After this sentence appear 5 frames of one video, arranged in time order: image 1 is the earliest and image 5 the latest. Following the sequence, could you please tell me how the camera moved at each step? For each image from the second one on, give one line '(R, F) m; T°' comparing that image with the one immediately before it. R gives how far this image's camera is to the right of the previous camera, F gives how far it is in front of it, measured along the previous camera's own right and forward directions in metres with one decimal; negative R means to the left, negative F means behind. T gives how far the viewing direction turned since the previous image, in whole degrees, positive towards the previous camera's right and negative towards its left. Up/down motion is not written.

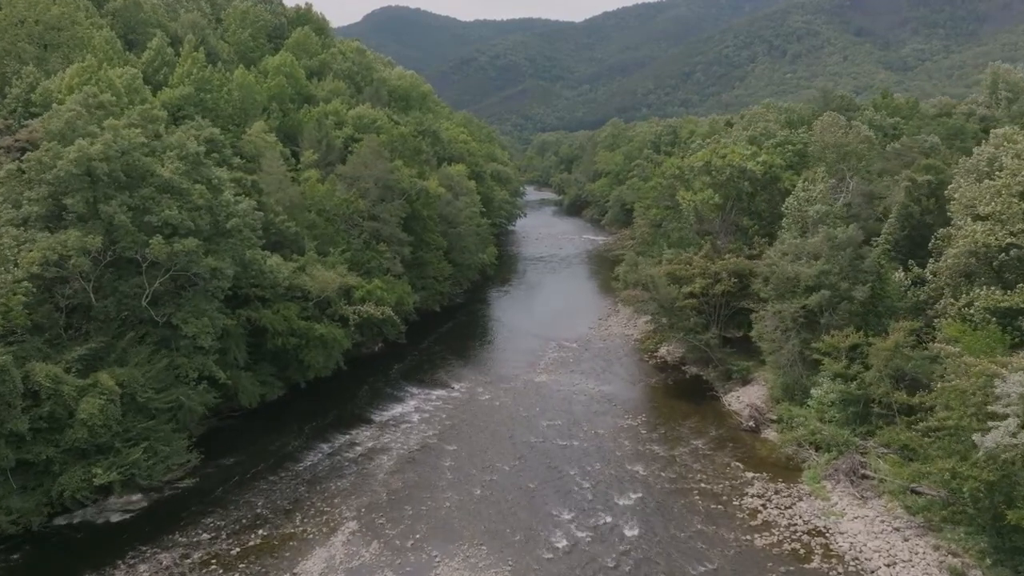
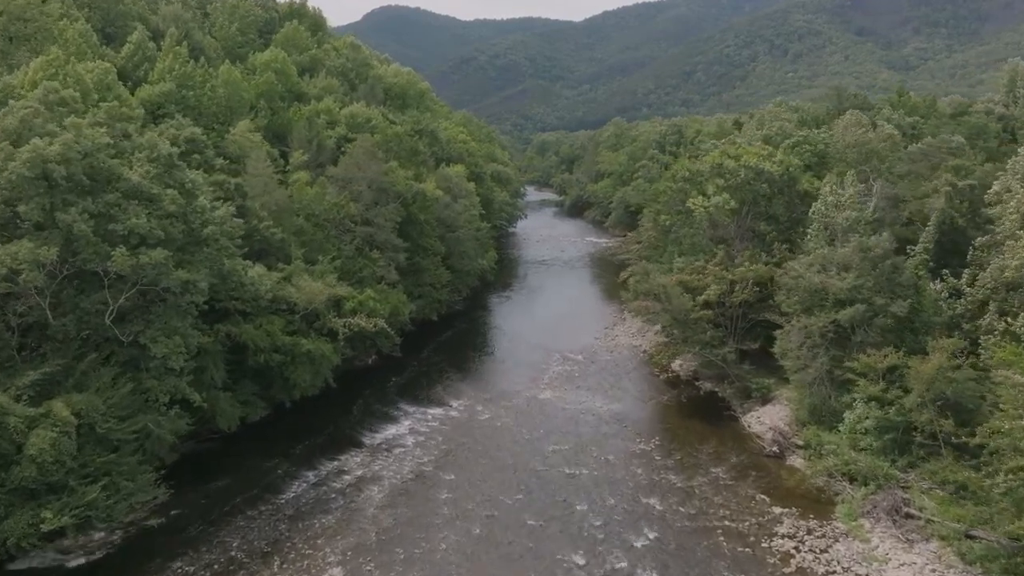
(-0.1, +2.4) m; 0°
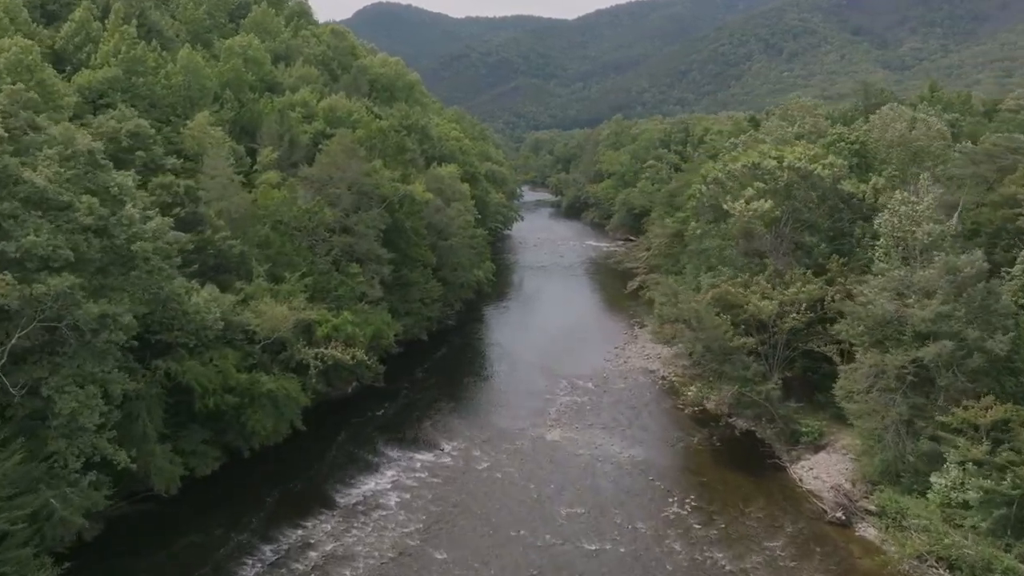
(-0.4, +5.2) m; +1°
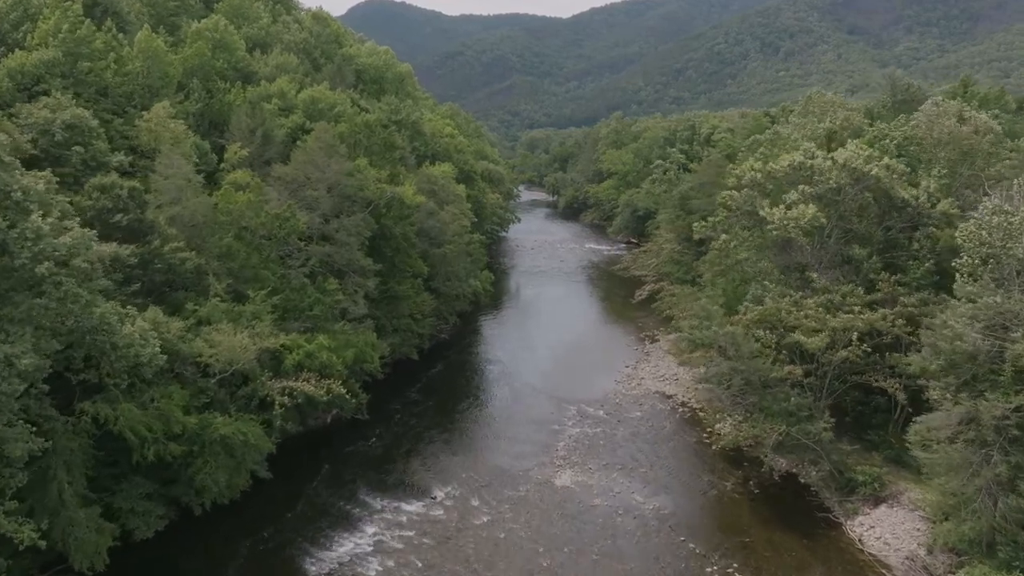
(-0.4, +4.2) m; +1°
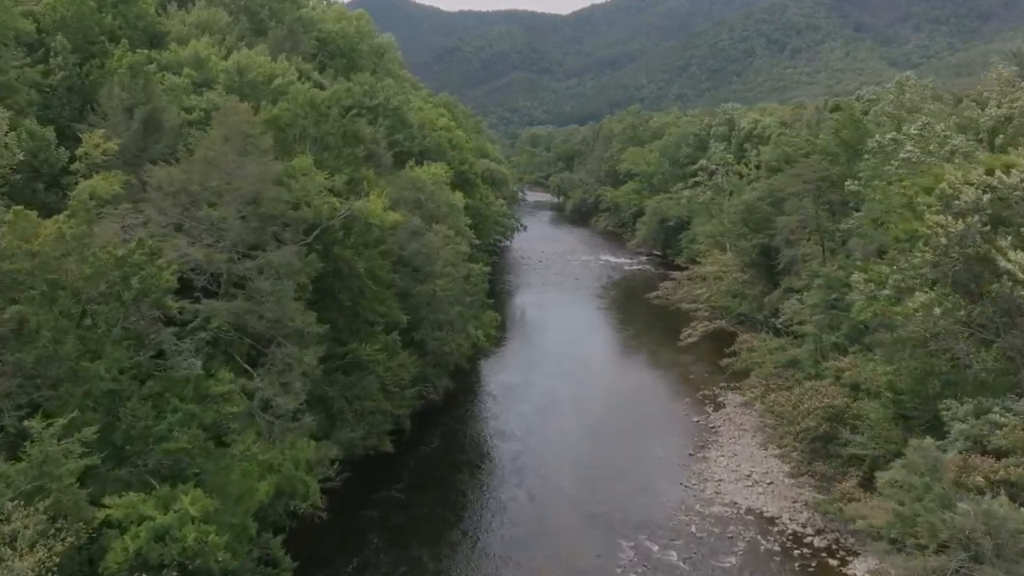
(-0.7, +11.7) m; 0°
